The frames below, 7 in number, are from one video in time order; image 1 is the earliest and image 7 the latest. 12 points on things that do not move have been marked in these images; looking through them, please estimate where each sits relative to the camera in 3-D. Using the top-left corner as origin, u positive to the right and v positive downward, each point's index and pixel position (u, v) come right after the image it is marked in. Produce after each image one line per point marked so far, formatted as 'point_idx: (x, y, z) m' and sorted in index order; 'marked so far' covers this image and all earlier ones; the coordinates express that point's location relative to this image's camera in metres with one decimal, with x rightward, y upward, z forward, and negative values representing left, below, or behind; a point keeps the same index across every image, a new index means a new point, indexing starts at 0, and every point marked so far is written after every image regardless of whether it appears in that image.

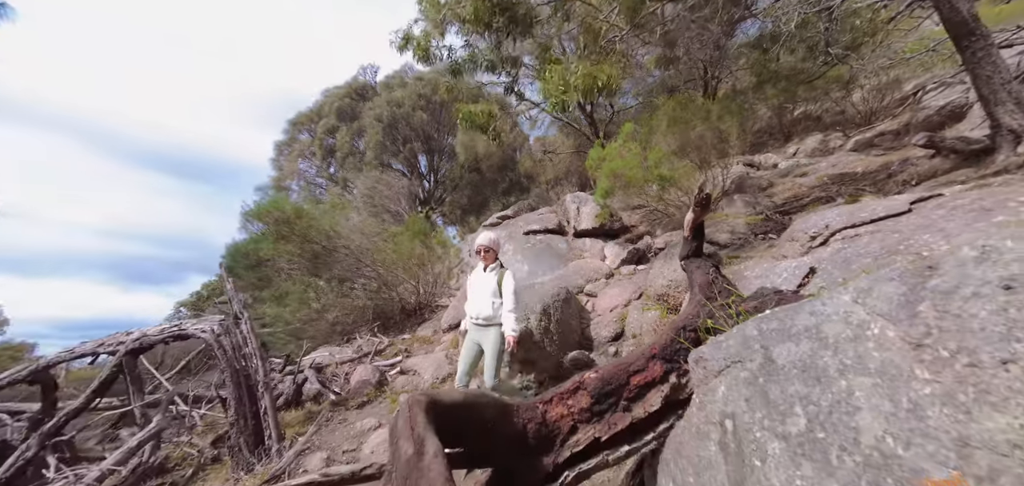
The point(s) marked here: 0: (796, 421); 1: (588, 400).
0: (+0.9, -0.6, +1.3) m
1: (+0.4, -0.8, +2.0) m
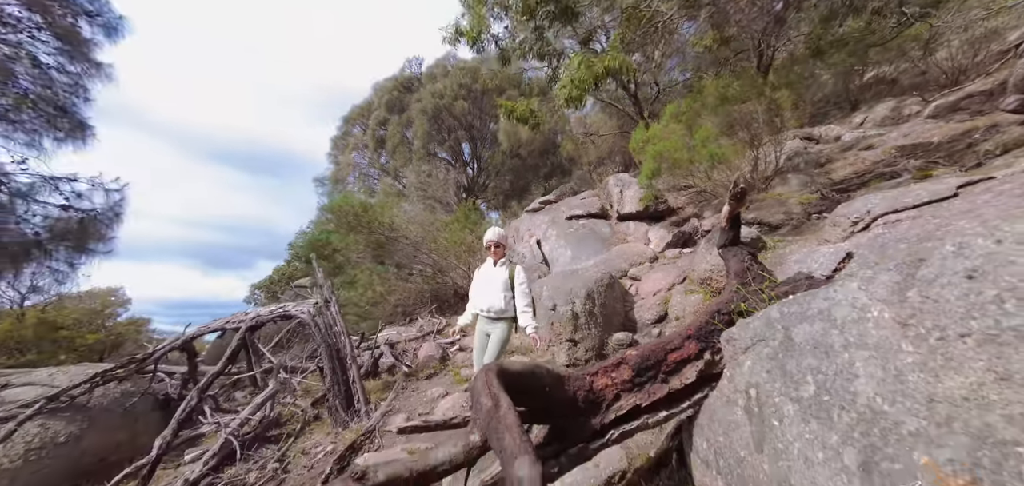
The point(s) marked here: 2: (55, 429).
0: (+1.2, -0.6, +1.6) m
1: (+0.7, -0.7, +2.3) m
2: (-3.7, -1.5, +3.4) m
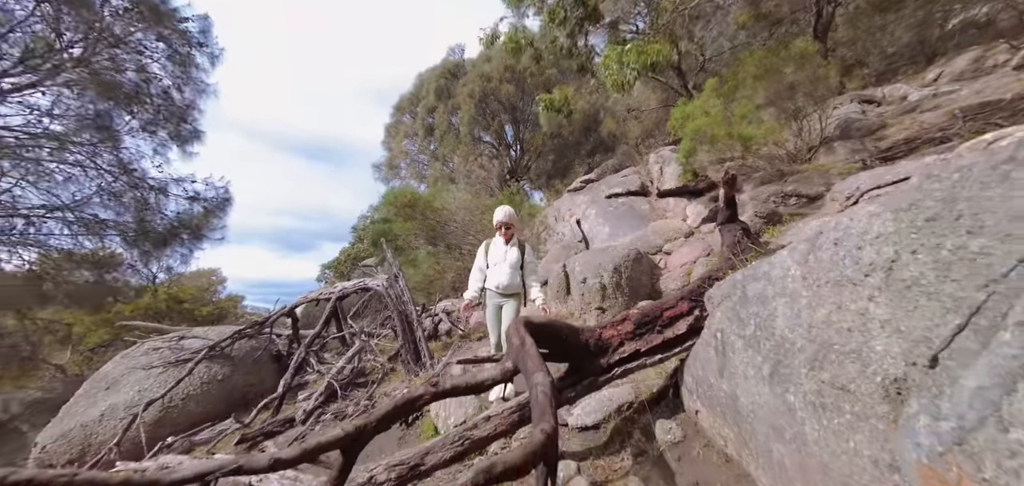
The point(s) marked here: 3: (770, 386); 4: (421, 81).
0: (+1.3, -0.5, +2.3) m
1: (+0.9, -0.6, +3.0) m
2: (-3.4, -1.4, +4.7) m
3: (+1.2, -0.7, +1.9) m
4: (-4.1, +7.3, +18.7) m
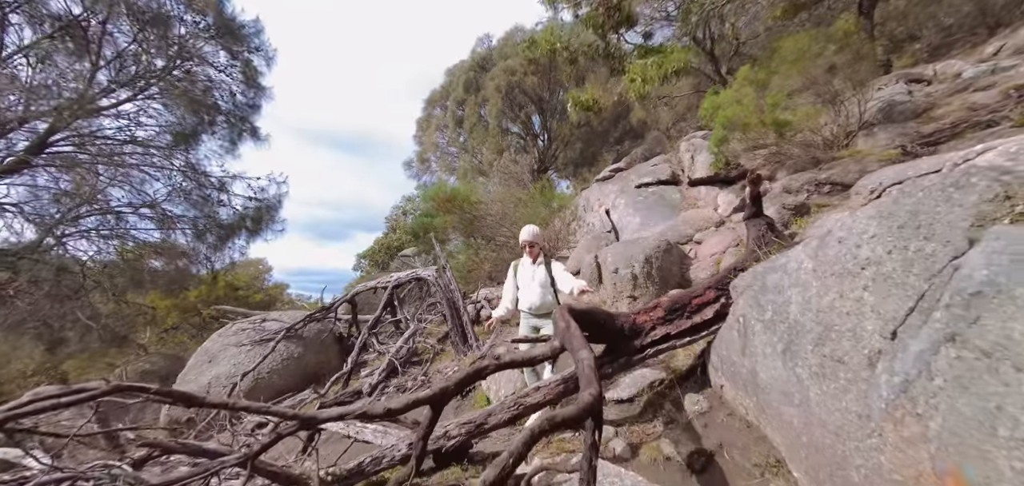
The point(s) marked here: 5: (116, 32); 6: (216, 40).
0: (+1.6, -0.4, +2.6) m
1: (+1.3, -0.6, +3.4) m
2: (-2.9, -1.4, +5.4) m
3: (+1.5, -0.7, +2.3) m
4: (-2.8, +7.8, +19.1) m
5: (-6.2, +3.5, +6.7) m
6: (-5.3, +3.7, +7.7) m
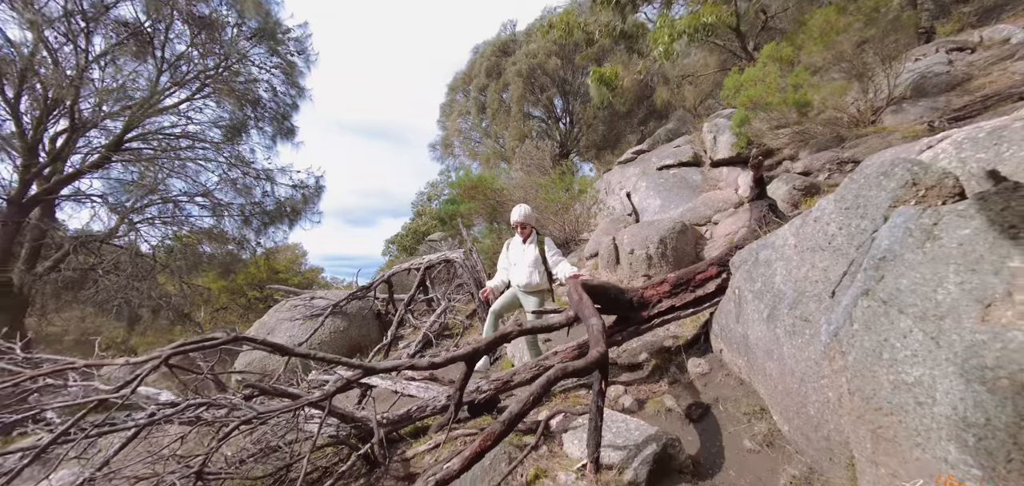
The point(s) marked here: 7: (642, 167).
0: (+1.8, -0.3, +3.0) m
1: (+1.5, -0.4, +3.8) m
2: (-2.5, -1.2, +6.0) m
3: (+1.7, -0.5, +2.7) m
4: (-1.8, +8.5, +19.4) m
5: (-5.9, +3.7, +7.4) m
6: (-4.9, +4.0, +8.3) m
7: (+3.9, +2.3, +12.6) m
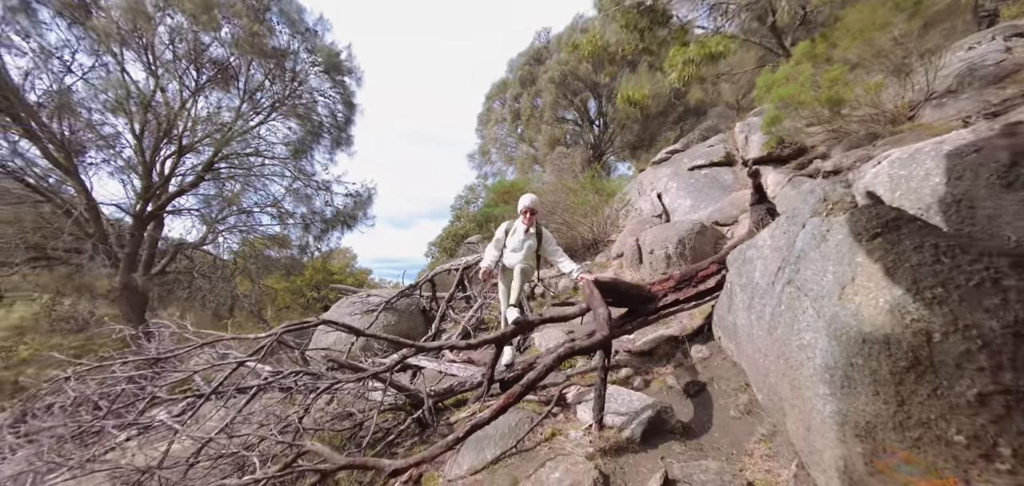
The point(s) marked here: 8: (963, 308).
0: (+2.0, -0.3, +3.5) m
1: (+1.7, -0.4, +4.4) m
2: (-2.0, -1.2, +6.9) m
3: (+1.8, -0.5, +3.2) m
4: (-0.3, +8.4, +20.2) m
5: (-5.3, +3.6, +8.6) m
6: (-4.3, +3.9, +9.4) m
7: (+5.0, +2.3, +12.8) m
8: (+1.6, -0.2, +1.5) m
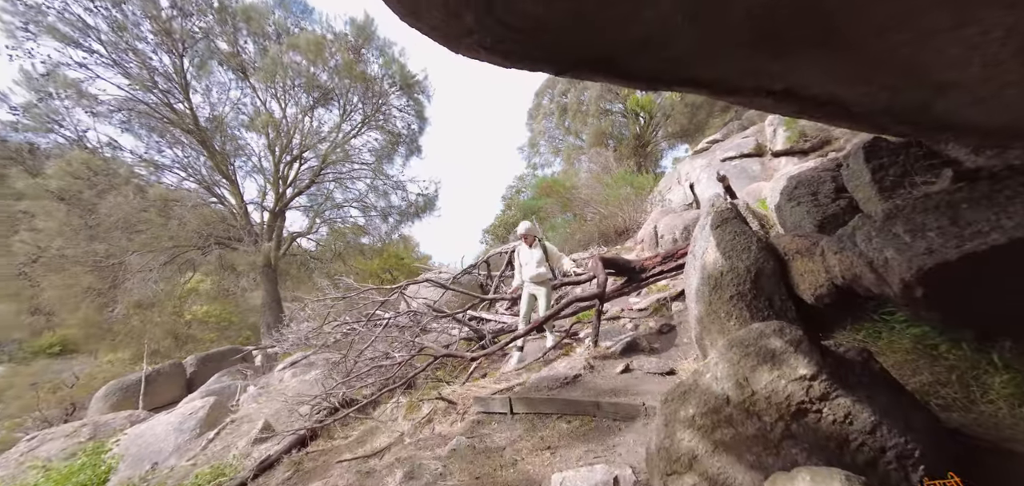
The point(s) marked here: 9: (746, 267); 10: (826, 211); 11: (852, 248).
0: (+2.3, -0.1, +5.1) m
1: (+2.2, -0.2, +6.0) m
2: (-1.2, -1.0, +9.0) m
3: (+2.2, -0.4, +4.9) m
4: (+2.1, +9.1, +21.7) m
5: (-4.3, +3.9, +11.0) m
6: (-3.2, +4.2, +11.6) m
7: (+6.4, +2.8, +13.9) m
8: (+1.7, -0.1, +3.1) m
9: (+1.7, -0.2, +3.1) m
10: (+2.4, +0.2, +3.2) m
11: (+1.9, 0.0, +2.3) m
